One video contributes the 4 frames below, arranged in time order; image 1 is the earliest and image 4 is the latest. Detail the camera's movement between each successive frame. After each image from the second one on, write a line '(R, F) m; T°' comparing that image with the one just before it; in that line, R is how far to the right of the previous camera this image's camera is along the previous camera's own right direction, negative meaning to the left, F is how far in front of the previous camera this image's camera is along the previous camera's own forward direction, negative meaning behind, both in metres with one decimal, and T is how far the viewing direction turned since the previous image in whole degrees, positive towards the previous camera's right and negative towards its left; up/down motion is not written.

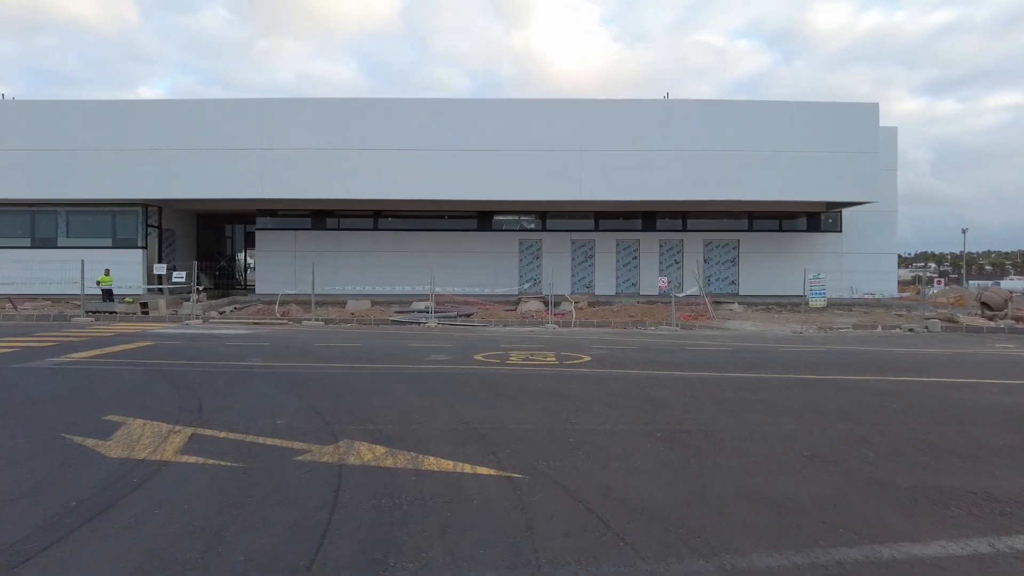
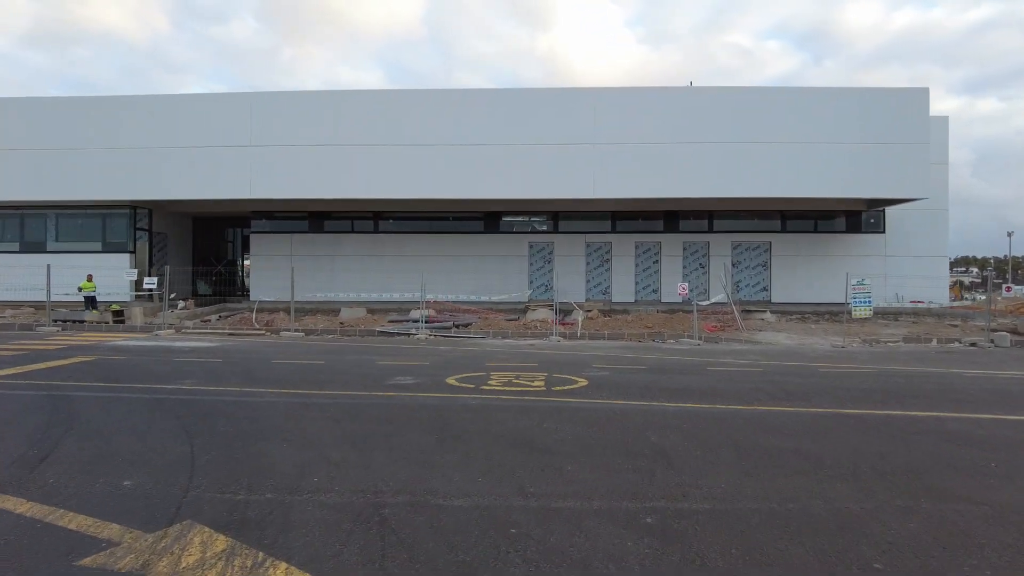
(+0.7, +1.9) m; -2°
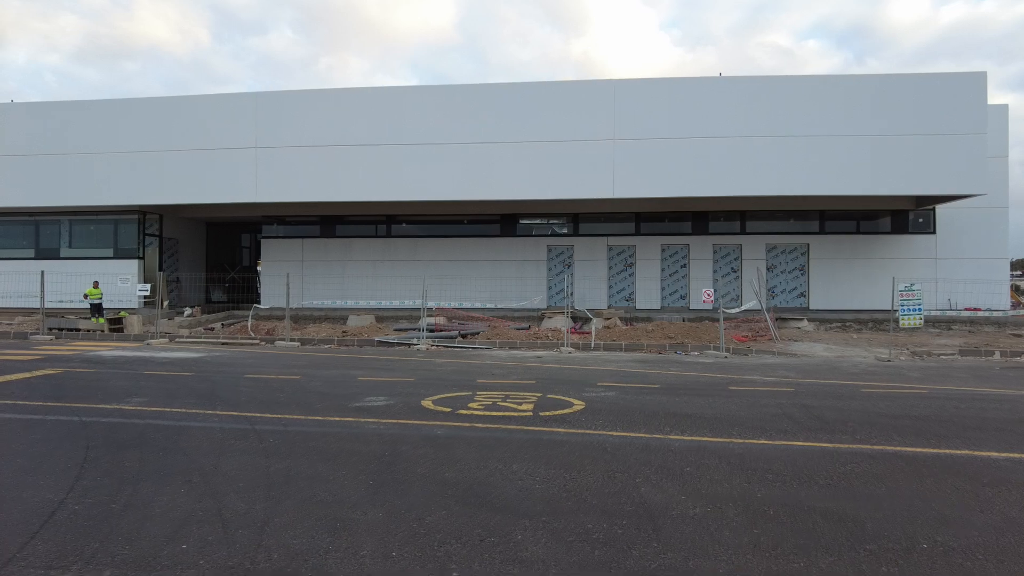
(+0.6, +1.2) m; -3°
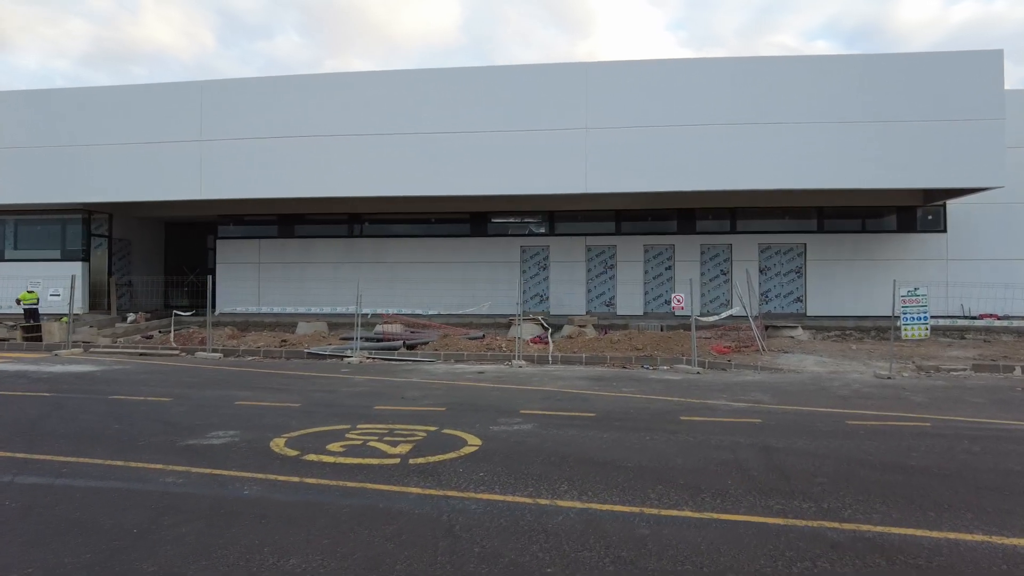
(+1.2, +1.7) m; -1°
